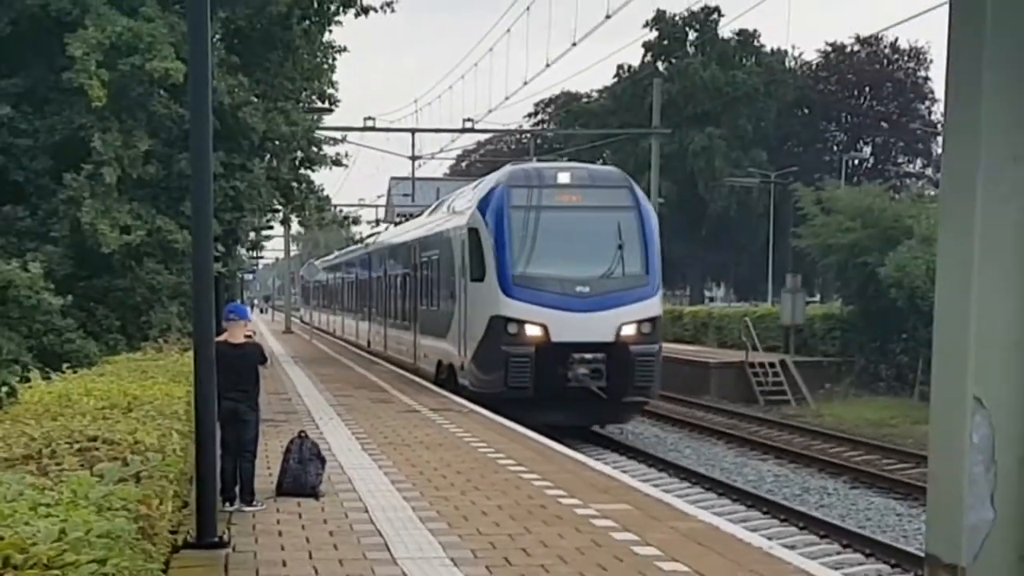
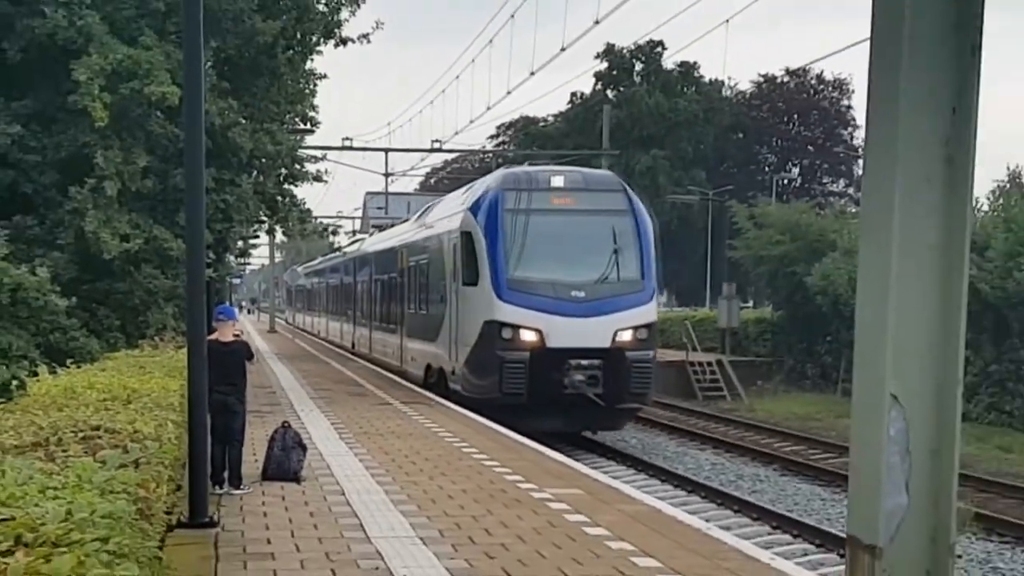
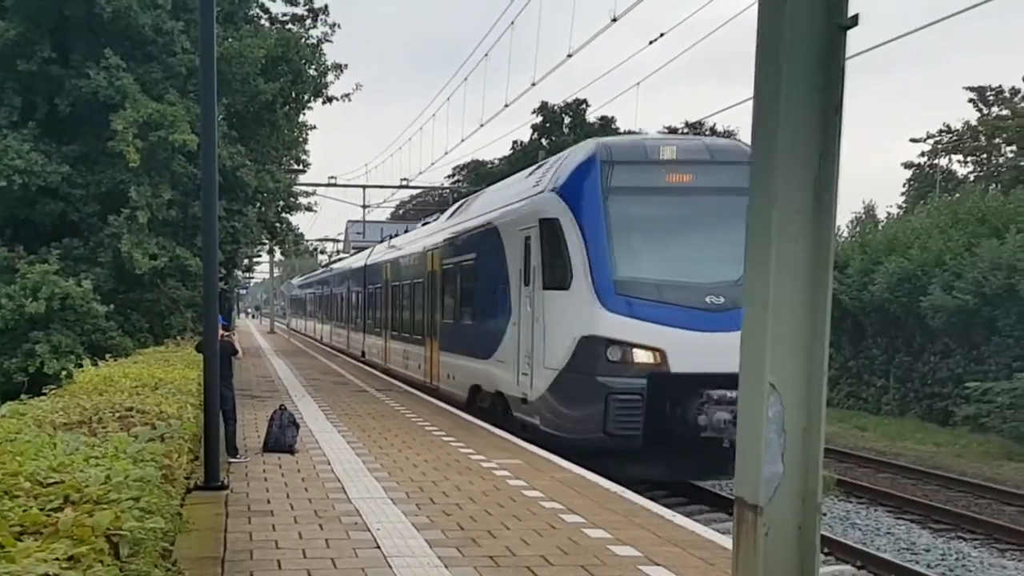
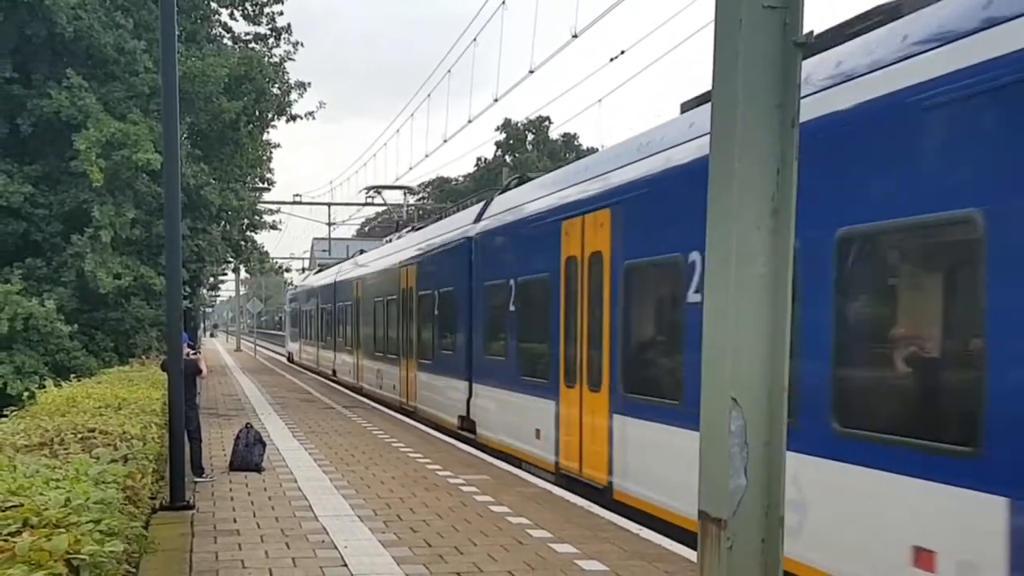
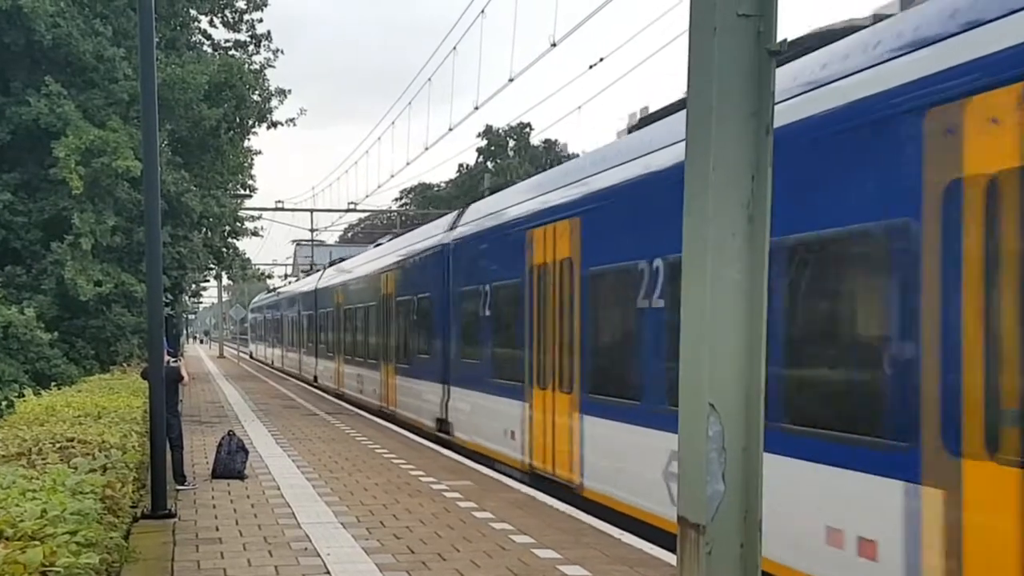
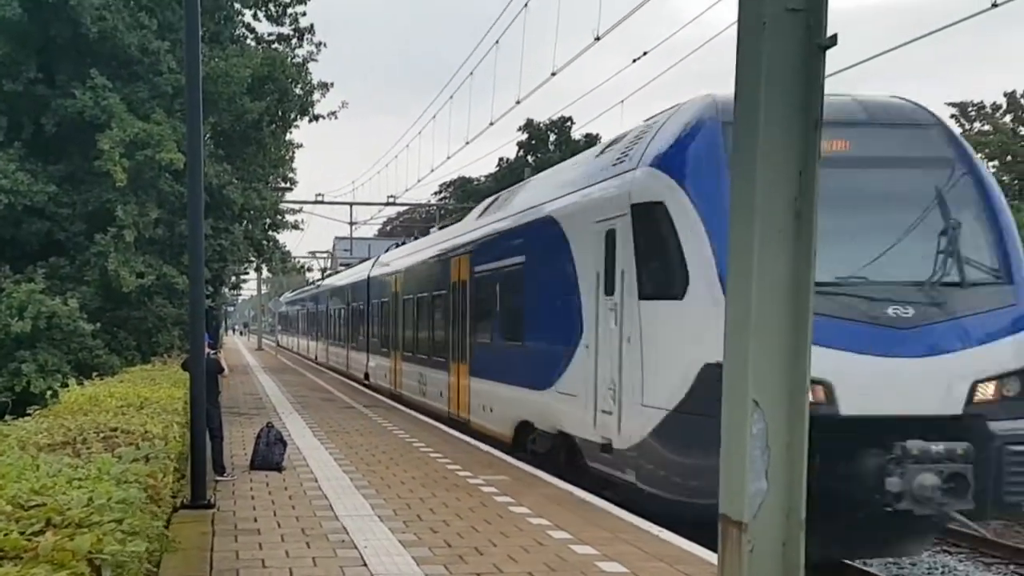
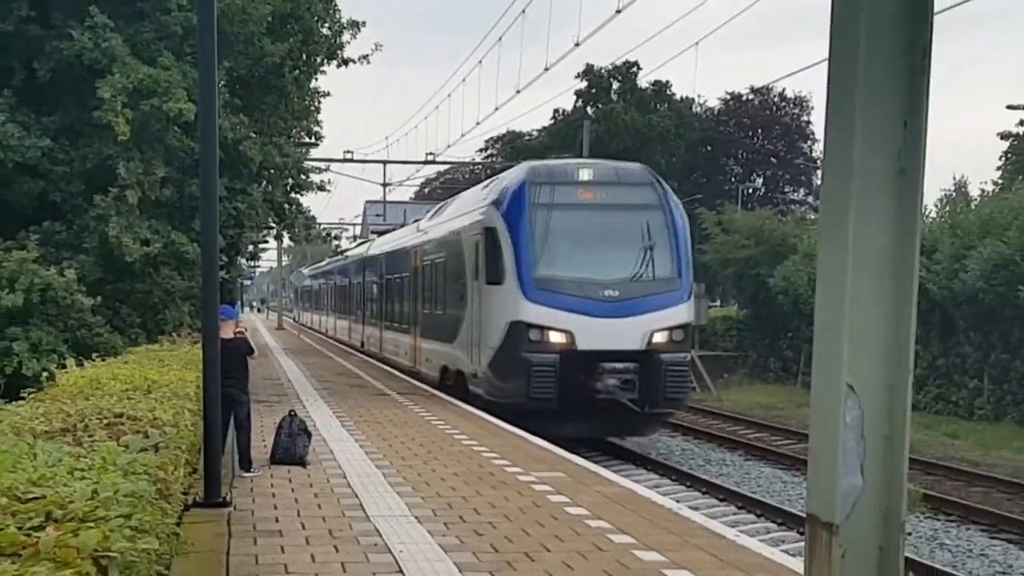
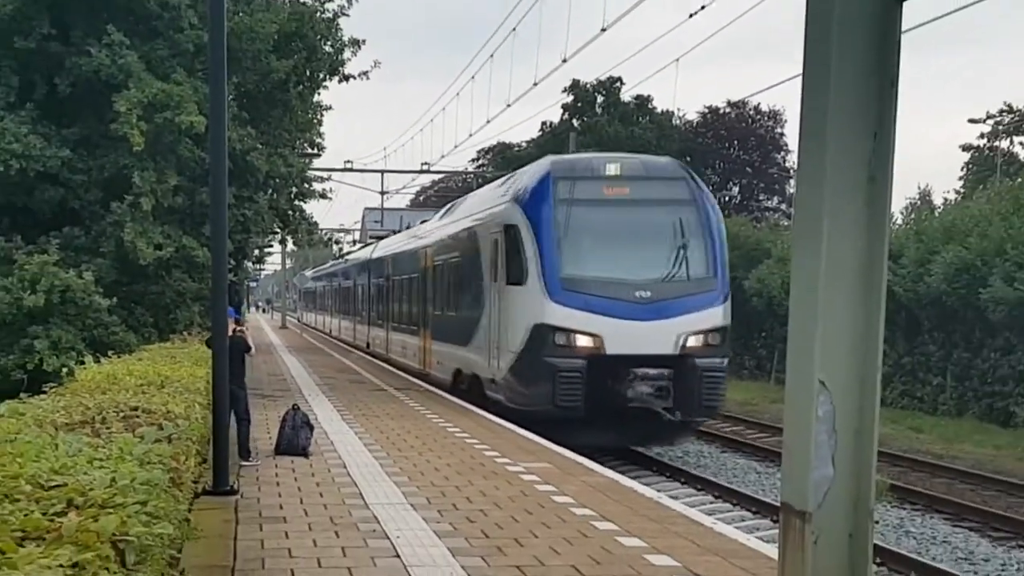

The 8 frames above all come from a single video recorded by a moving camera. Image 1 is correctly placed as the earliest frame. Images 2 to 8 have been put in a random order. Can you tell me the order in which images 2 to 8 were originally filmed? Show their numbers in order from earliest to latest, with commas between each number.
2, 7, 8, 3, 6, 5, 4
